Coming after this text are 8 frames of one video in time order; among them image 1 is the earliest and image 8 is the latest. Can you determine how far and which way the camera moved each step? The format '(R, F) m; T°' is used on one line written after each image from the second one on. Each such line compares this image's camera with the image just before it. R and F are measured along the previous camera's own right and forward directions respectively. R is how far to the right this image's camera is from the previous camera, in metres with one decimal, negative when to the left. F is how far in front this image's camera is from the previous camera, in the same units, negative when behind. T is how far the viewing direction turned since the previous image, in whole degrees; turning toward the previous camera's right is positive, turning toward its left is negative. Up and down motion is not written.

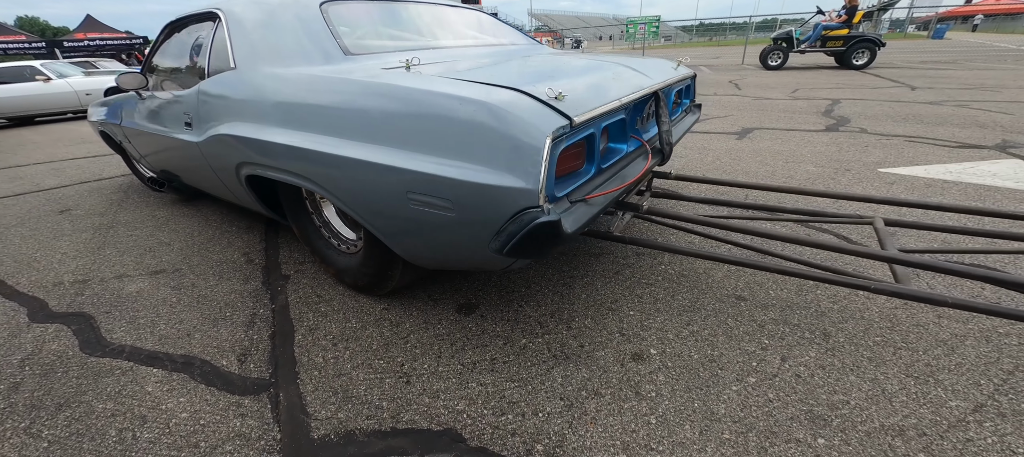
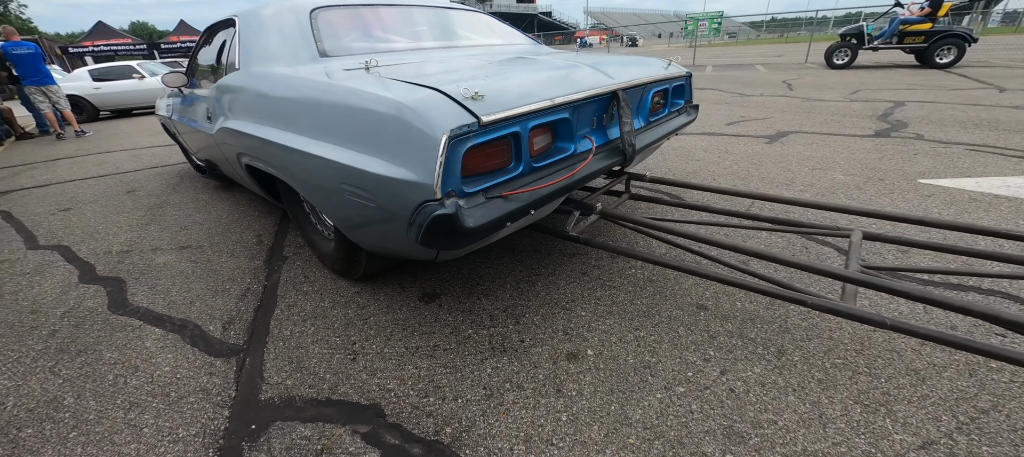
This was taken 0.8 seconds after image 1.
(+0.4, 0.0) m; -8°
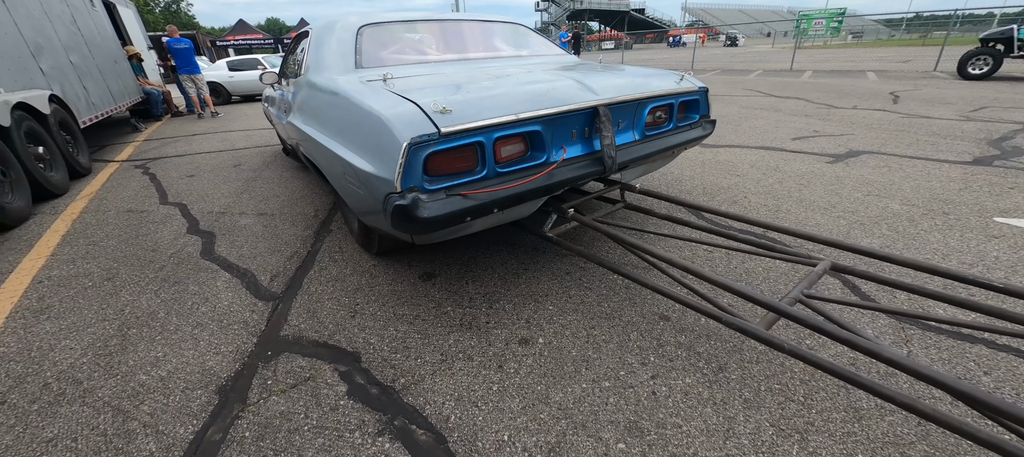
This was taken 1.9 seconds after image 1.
(+0.5, -0.2) m; -11°
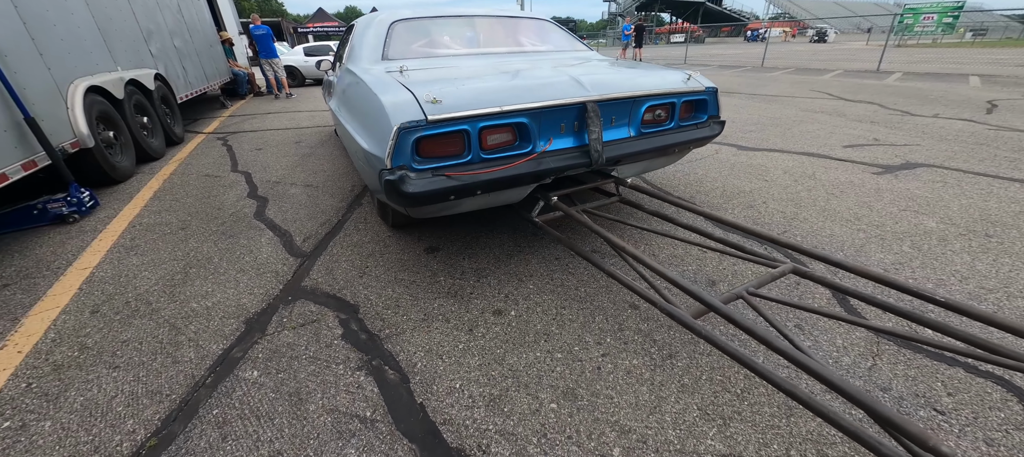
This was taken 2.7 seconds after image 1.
(+0.4, -0.2) m; -8°
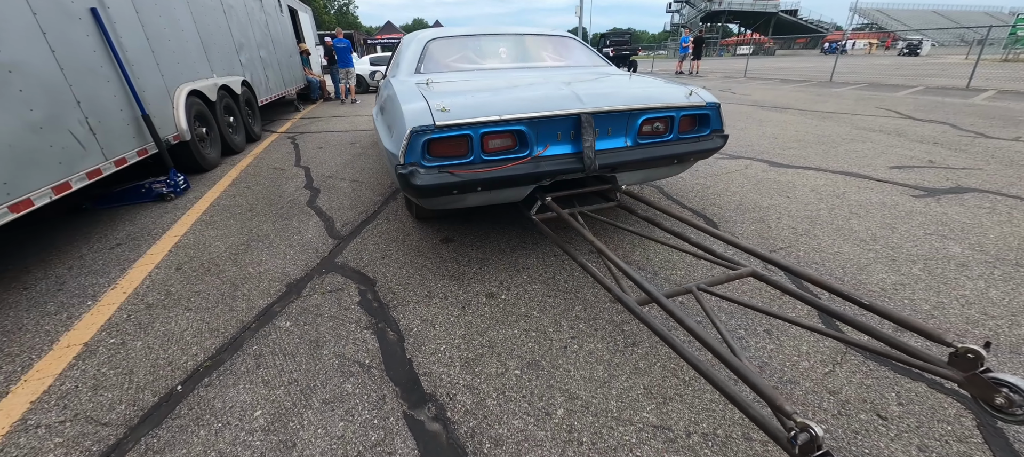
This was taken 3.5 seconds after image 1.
(+0.3, -0.3) m; -7°
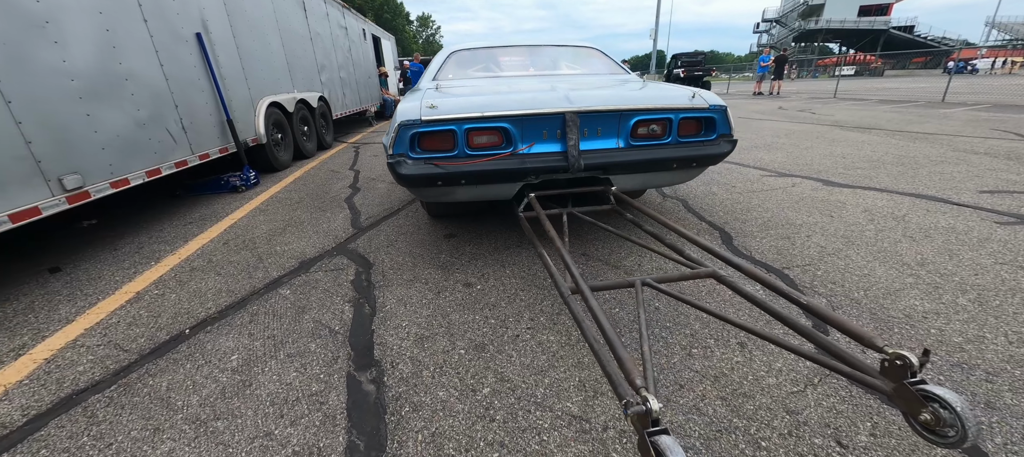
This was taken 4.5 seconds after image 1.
(+0.6, 0.0) m; -11°
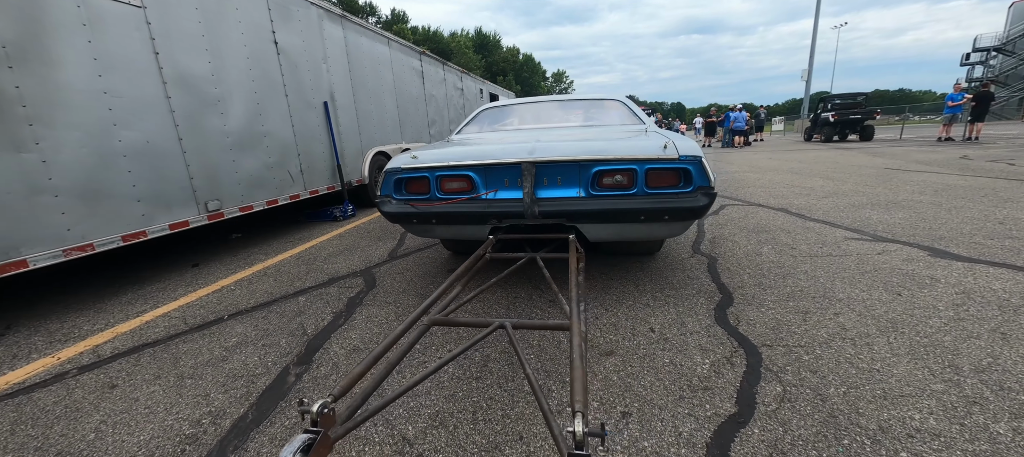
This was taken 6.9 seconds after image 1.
(+1.2, 0.0) m; -21°
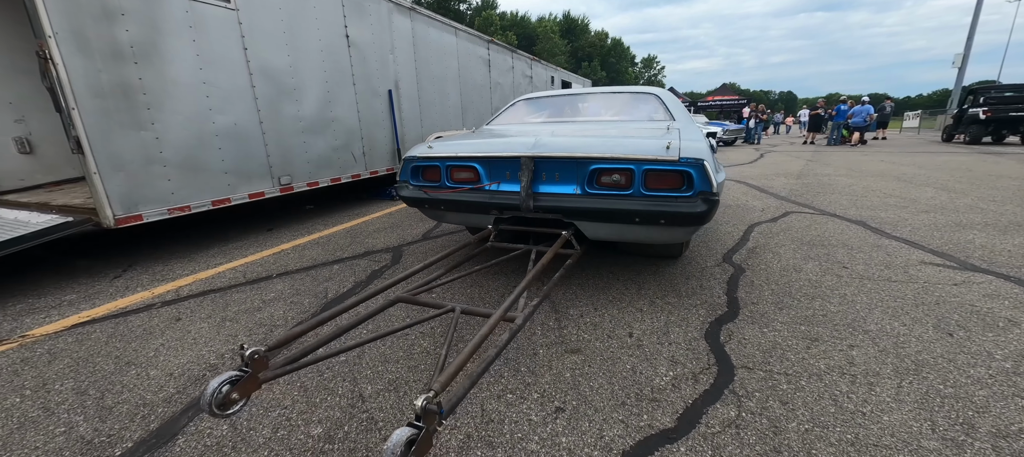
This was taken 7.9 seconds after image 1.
(+0.6, 0.0) m; -12°
